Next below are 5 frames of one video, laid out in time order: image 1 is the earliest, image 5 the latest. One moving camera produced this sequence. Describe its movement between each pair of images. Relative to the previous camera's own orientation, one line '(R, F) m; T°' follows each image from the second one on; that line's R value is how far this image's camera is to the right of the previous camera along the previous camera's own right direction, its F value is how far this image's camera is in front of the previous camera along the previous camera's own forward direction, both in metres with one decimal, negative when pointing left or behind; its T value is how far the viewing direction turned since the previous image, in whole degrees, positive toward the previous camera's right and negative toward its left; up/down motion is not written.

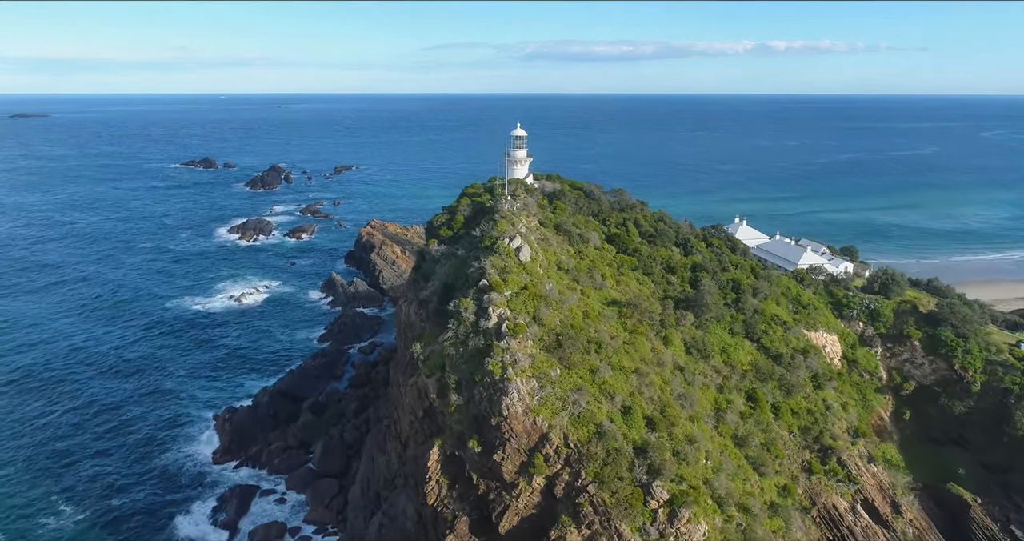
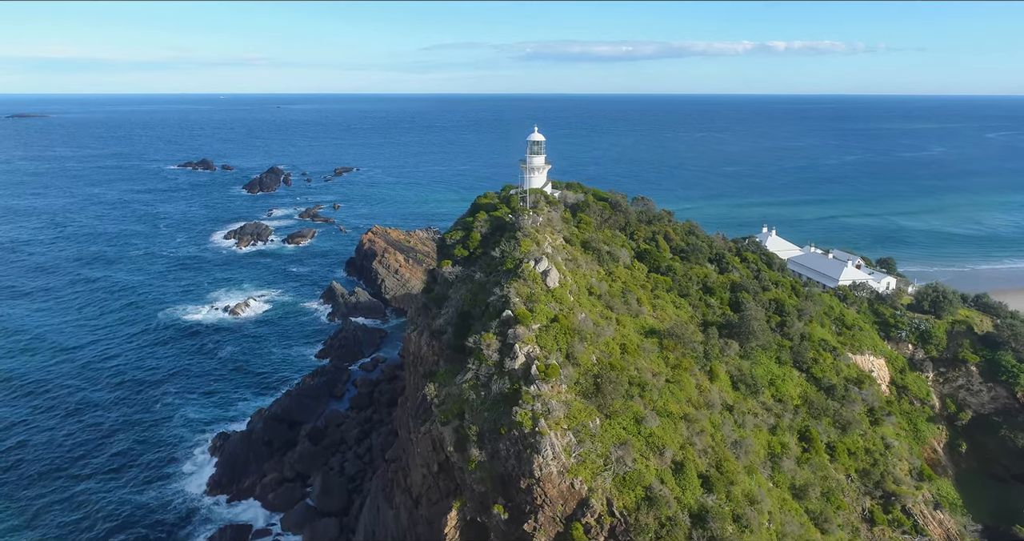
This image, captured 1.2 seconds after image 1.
(-0.9, +2.8) m; 0°
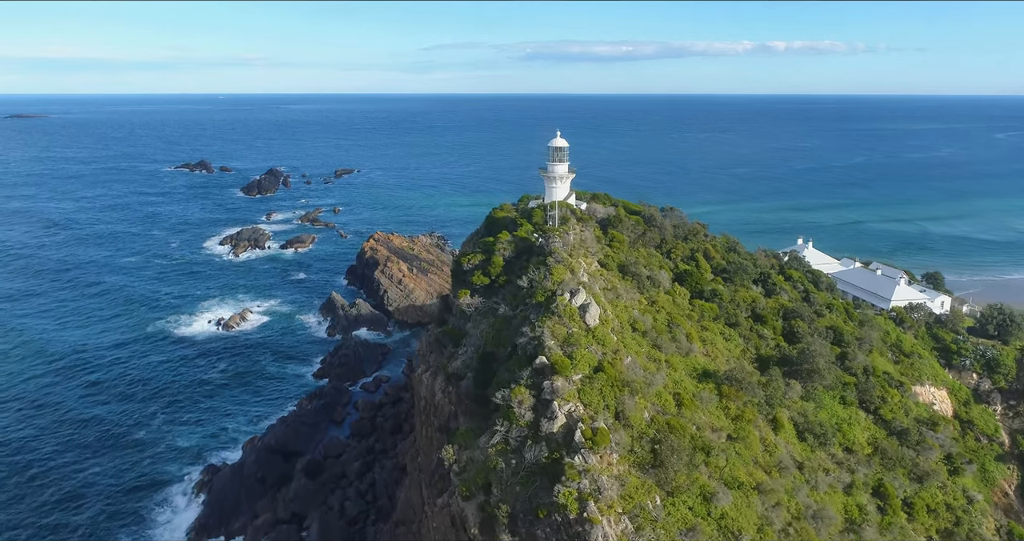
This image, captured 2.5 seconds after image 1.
(-0.9, +3.1) m; 0°
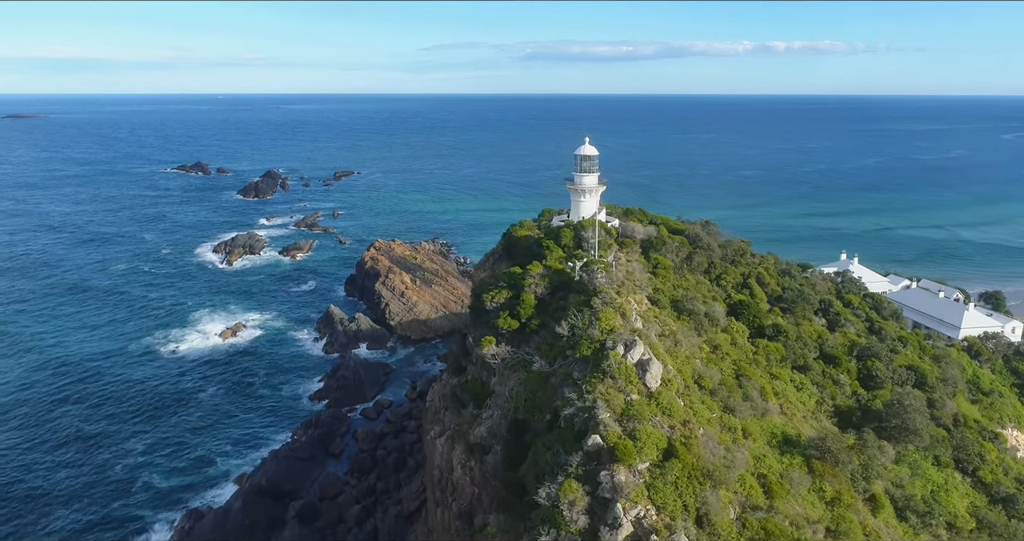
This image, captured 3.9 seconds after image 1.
(-0.9, +3.4) m; 0°
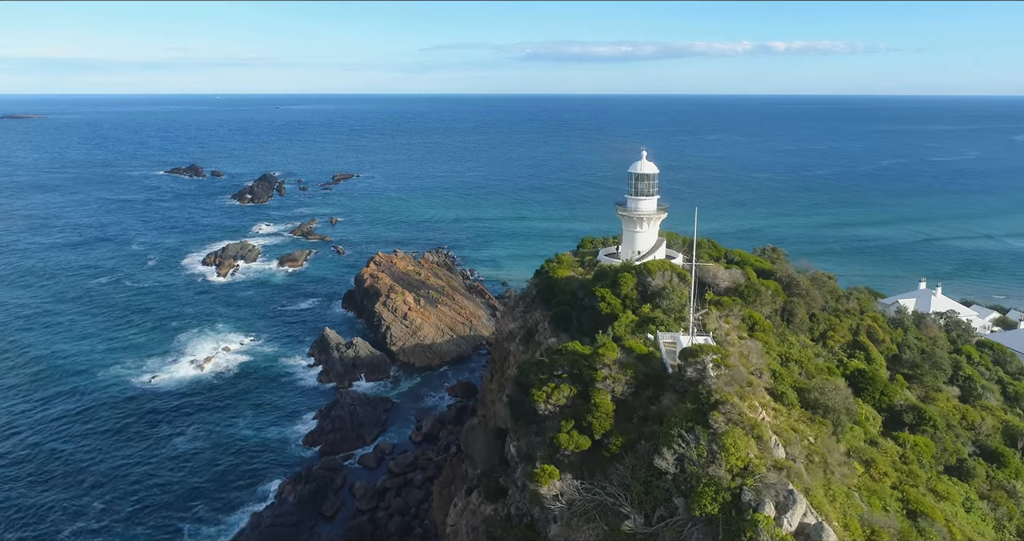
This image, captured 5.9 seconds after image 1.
(-1.2, +4.9) m; 0°
